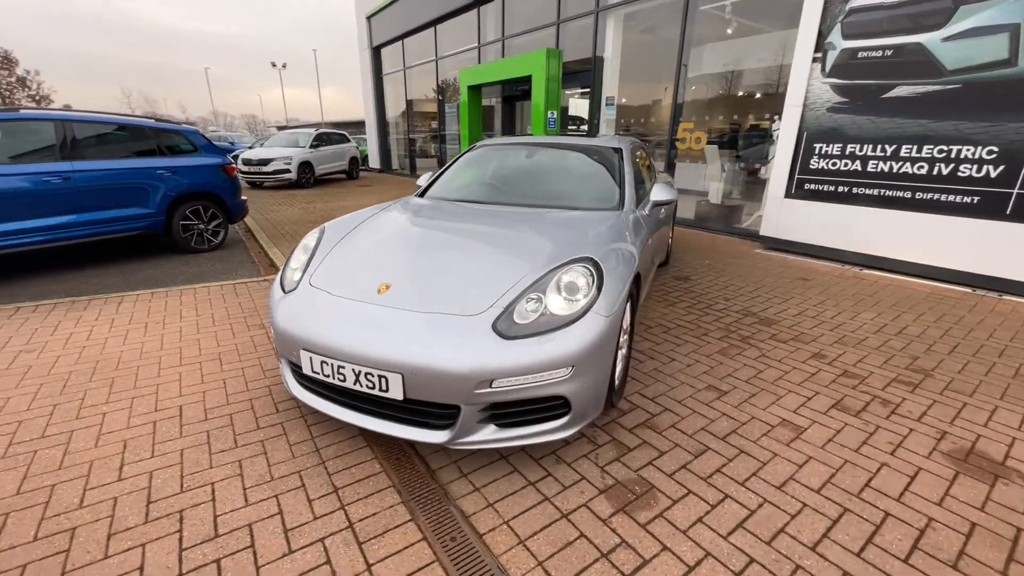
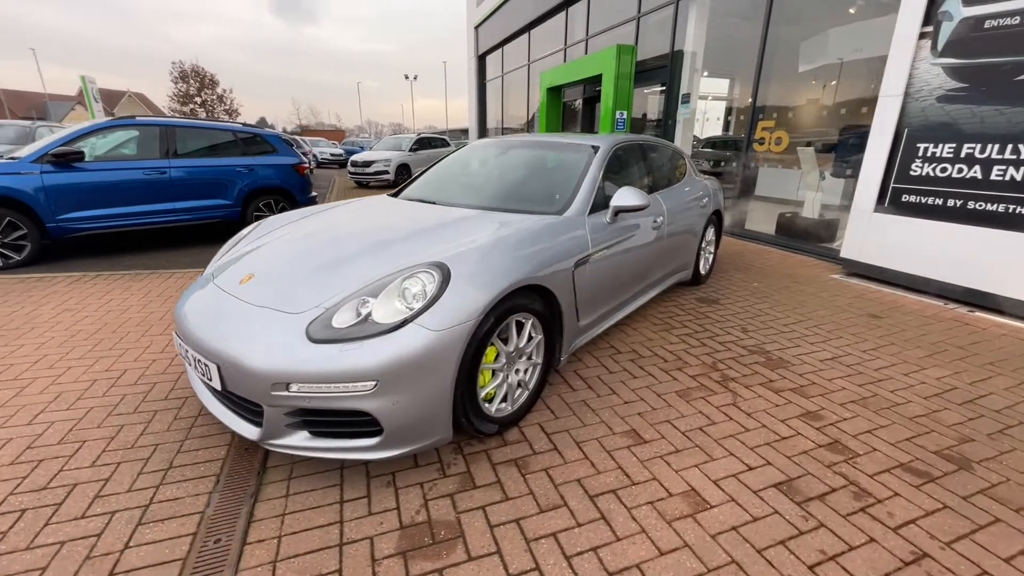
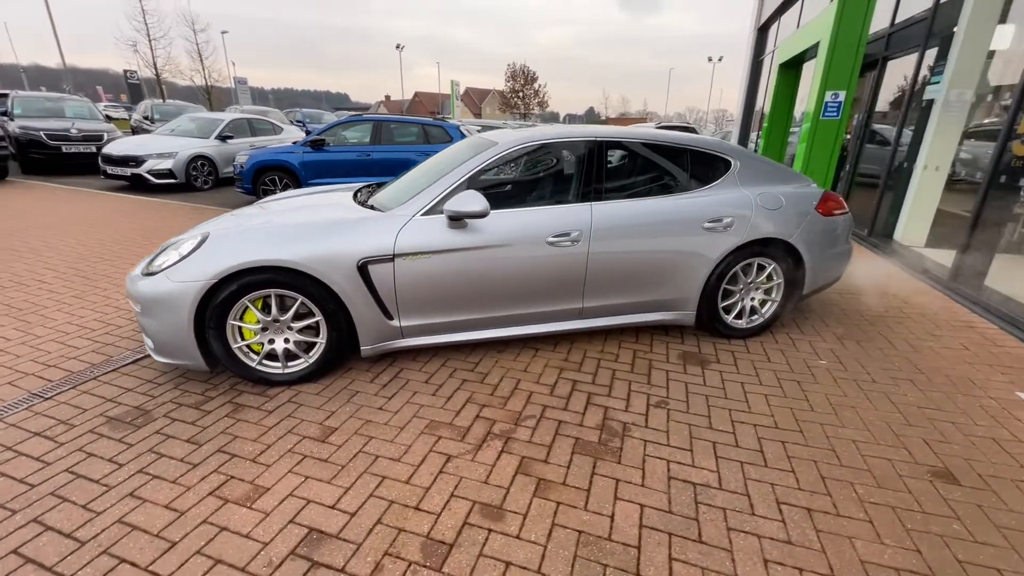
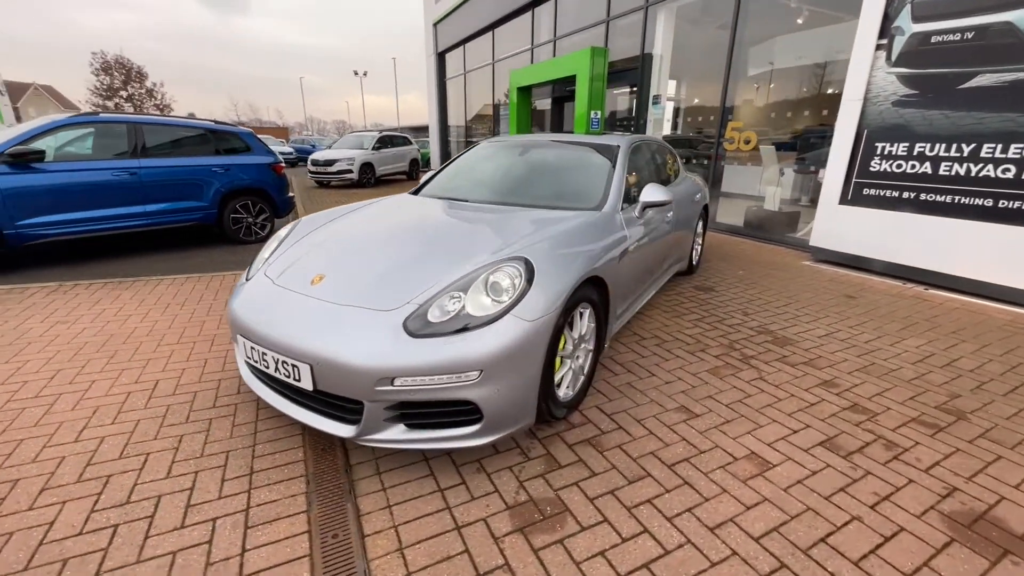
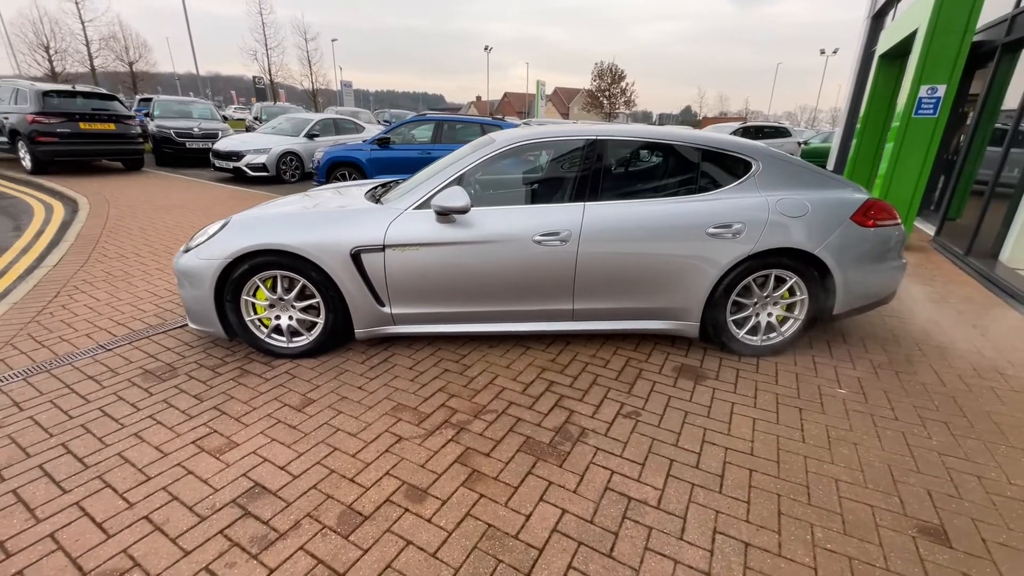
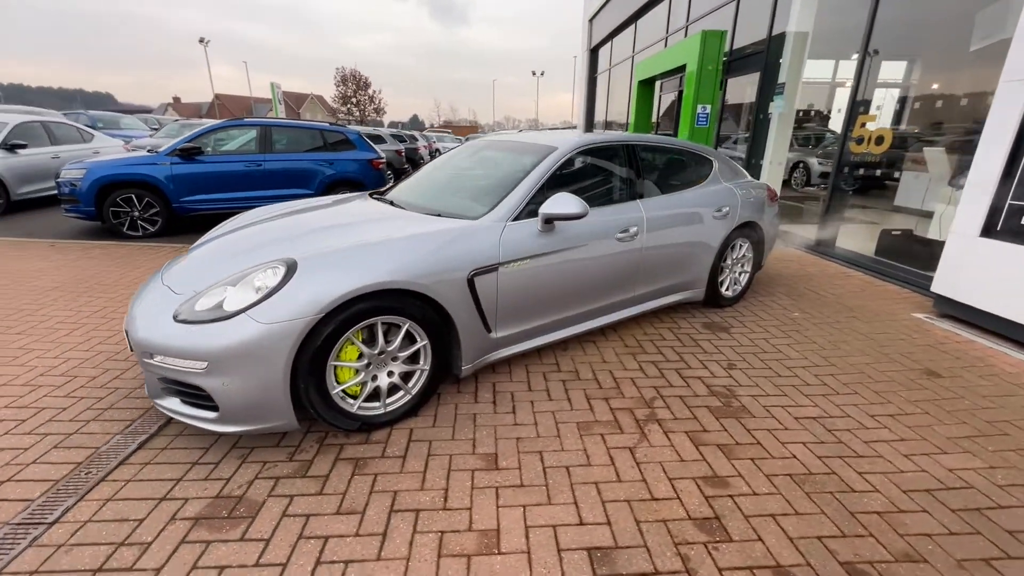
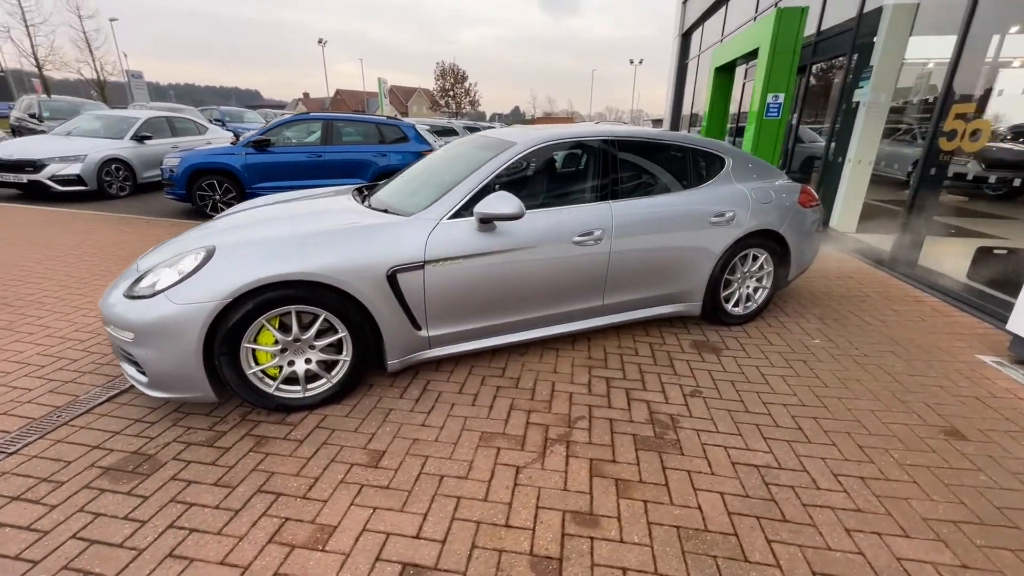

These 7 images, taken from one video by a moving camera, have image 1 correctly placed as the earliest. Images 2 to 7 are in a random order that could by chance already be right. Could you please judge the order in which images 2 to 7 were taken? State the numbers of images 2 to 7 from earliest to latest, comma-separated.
4, 2, 6, 7, 3, 5
